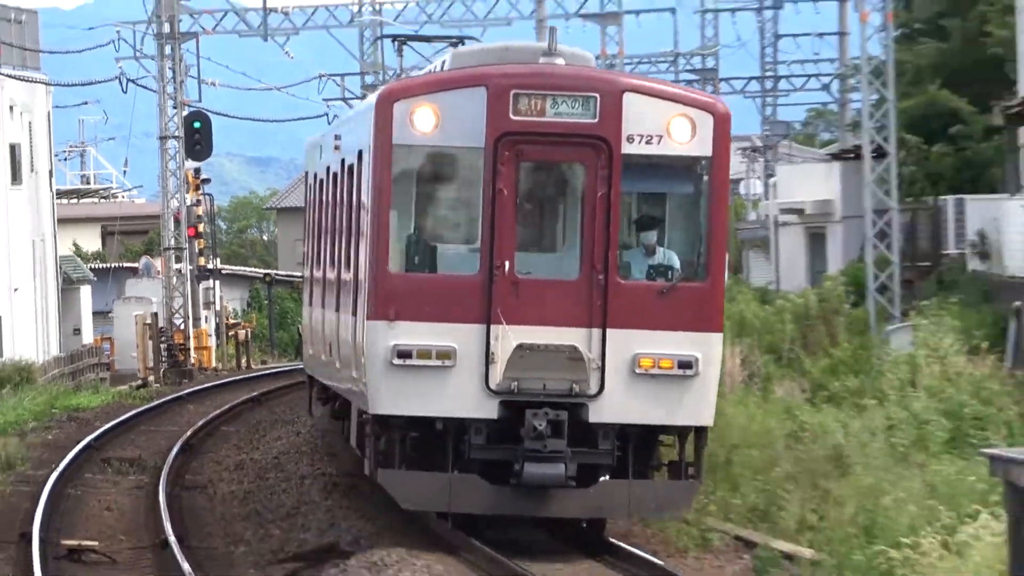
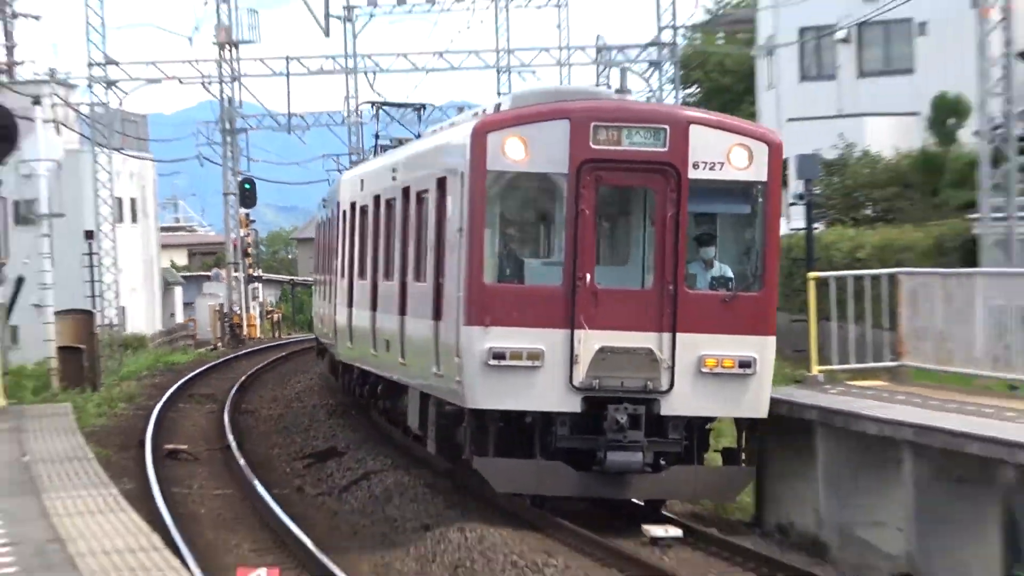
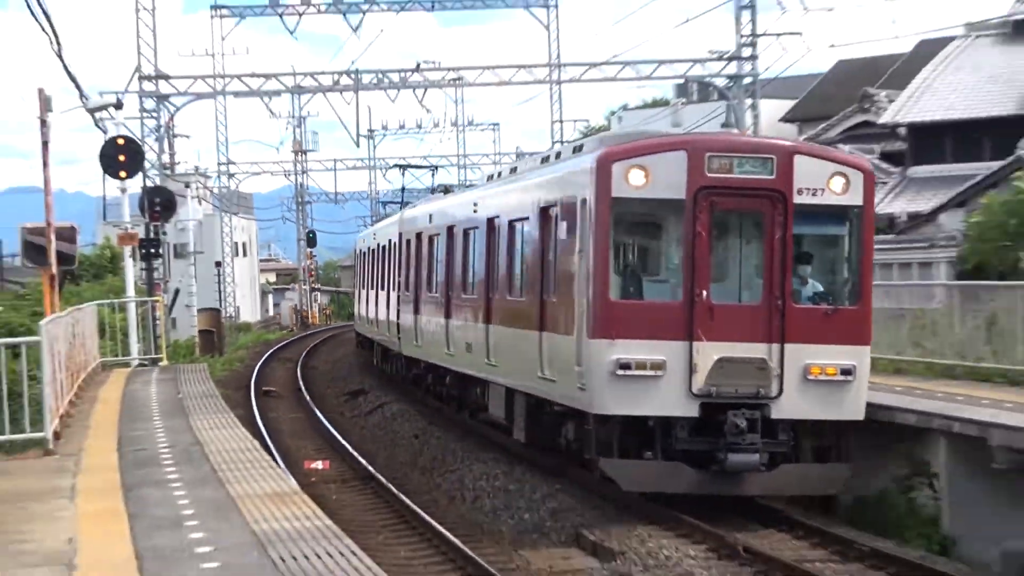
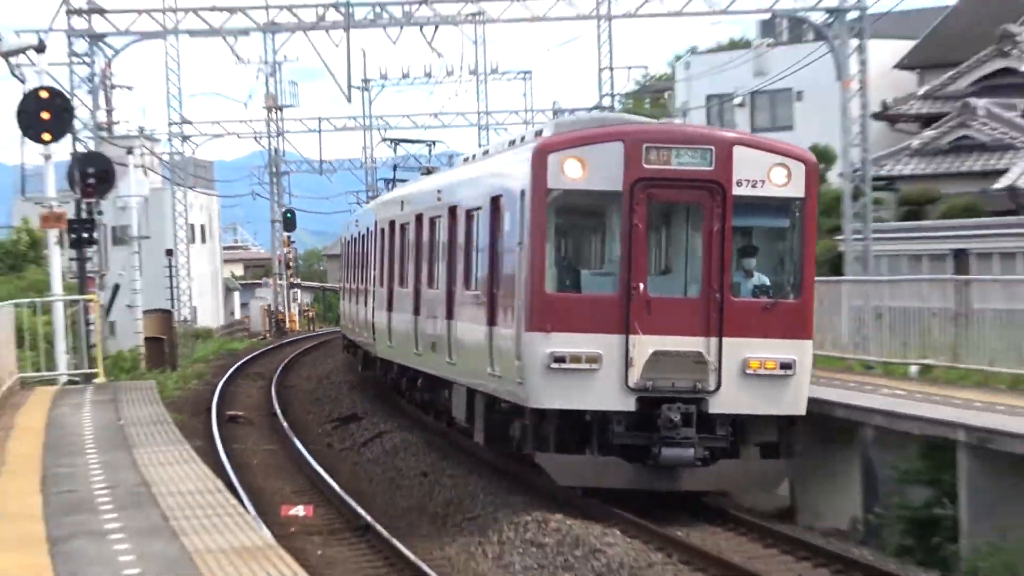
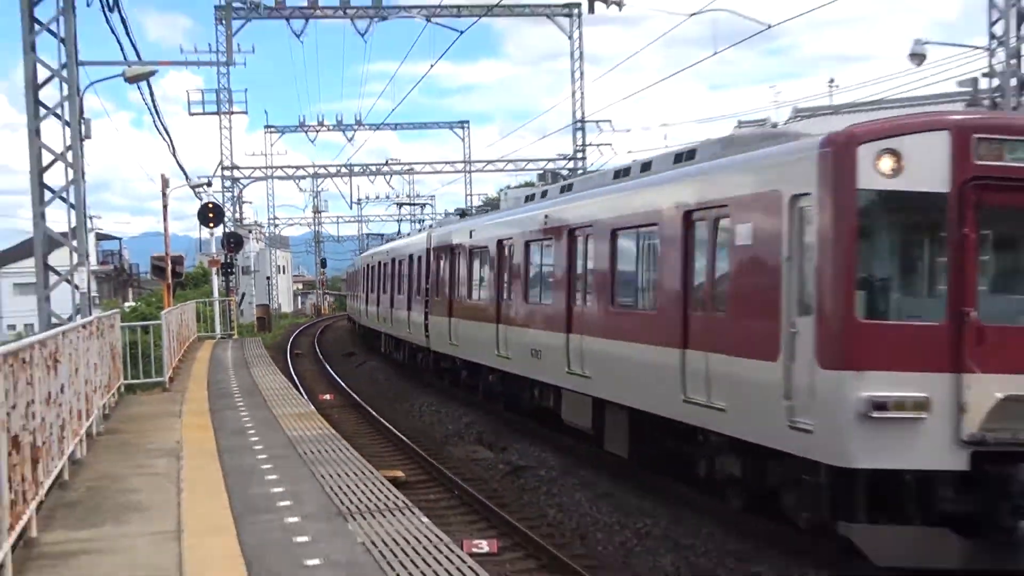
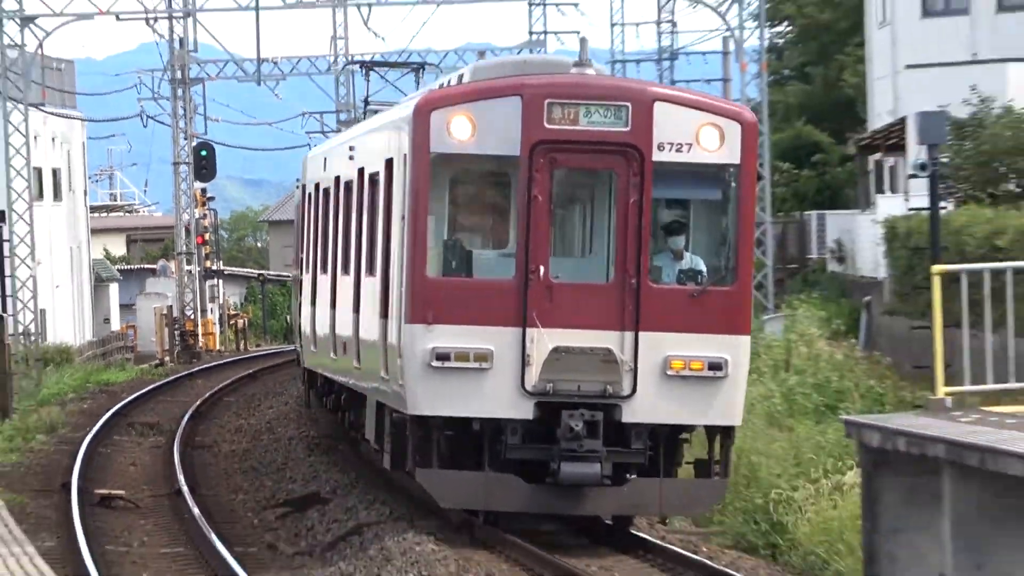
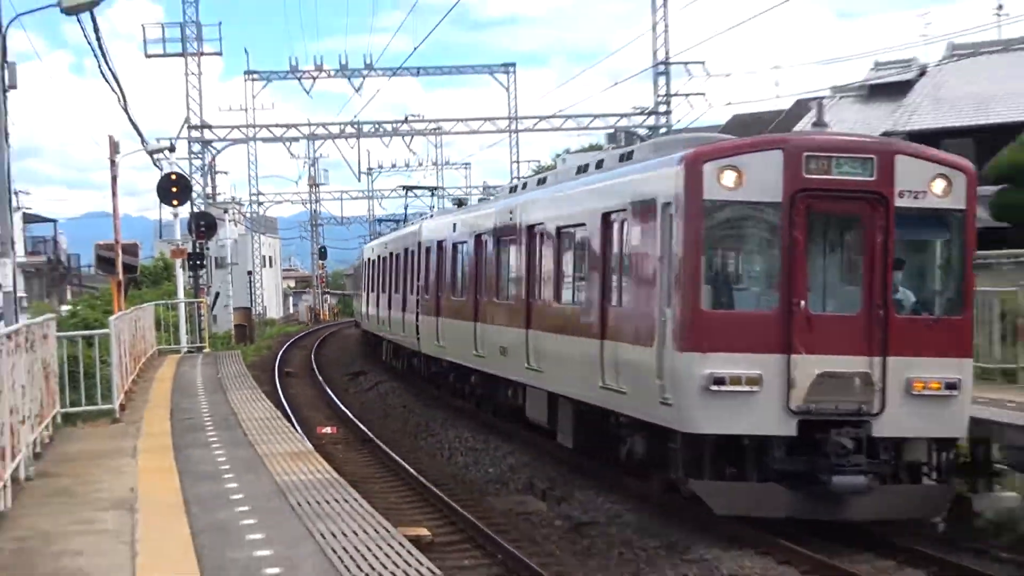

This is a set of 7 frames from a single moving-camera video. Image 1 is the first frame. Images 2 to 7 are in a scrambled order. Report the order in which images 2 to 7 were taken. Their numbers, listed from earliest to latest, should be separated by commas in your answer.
6, 2, 4, 3, 7, 5
